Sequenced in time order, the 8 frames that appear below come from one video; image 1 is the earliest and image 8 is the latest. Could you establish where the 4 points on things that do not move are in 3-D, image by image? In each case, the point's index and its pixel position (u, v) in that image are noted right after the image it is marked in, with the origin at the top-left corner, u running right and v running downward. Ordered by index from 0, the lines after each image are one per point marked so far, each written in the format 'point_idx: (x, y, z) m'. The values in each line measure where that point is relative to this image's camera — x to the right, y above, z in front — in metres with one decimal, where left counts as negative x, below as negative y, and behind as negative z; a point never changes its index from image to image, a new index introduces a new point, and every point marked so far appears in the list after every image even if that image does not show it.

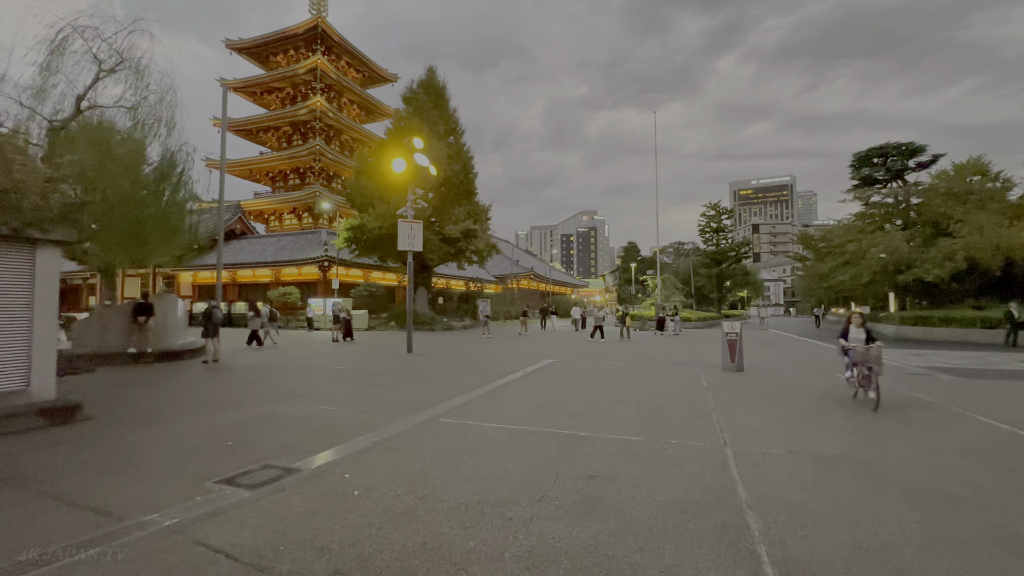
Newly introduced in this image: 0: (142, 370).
0: (-7.9, -1.8, +9.6) m
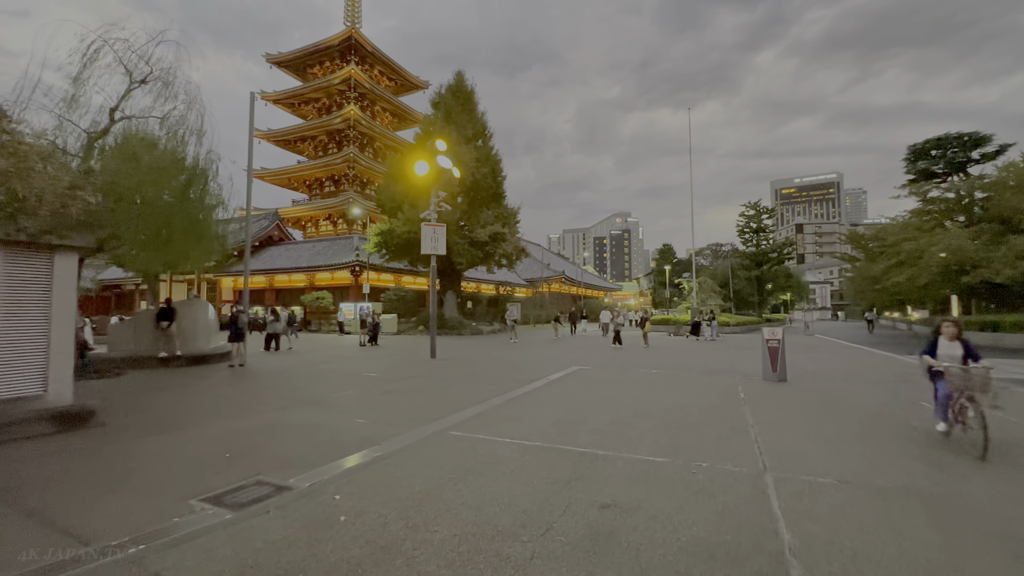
0: (-7.4, -1.9, +9.7) m
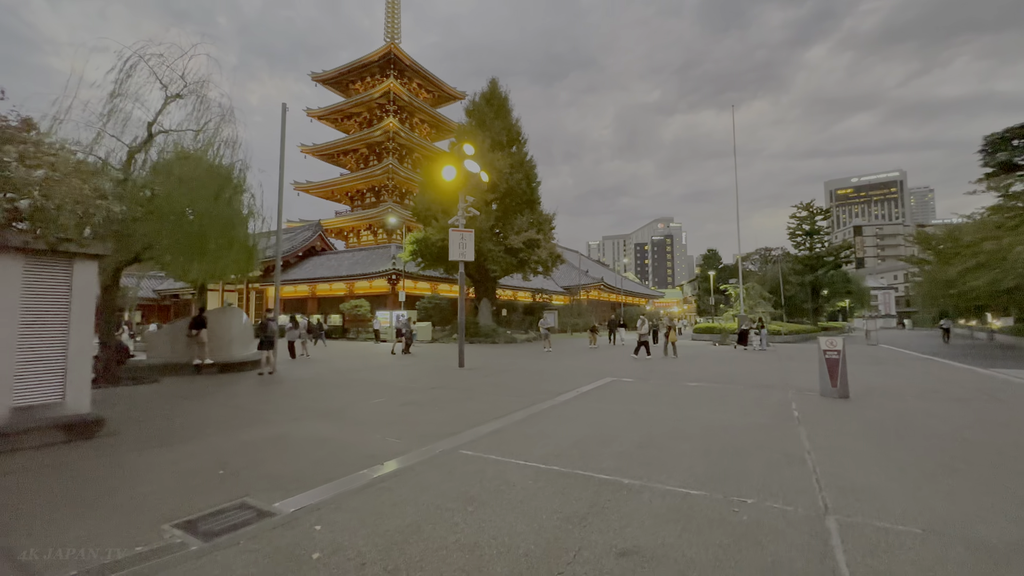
0: (-6.8, -2.0, +9.8) m
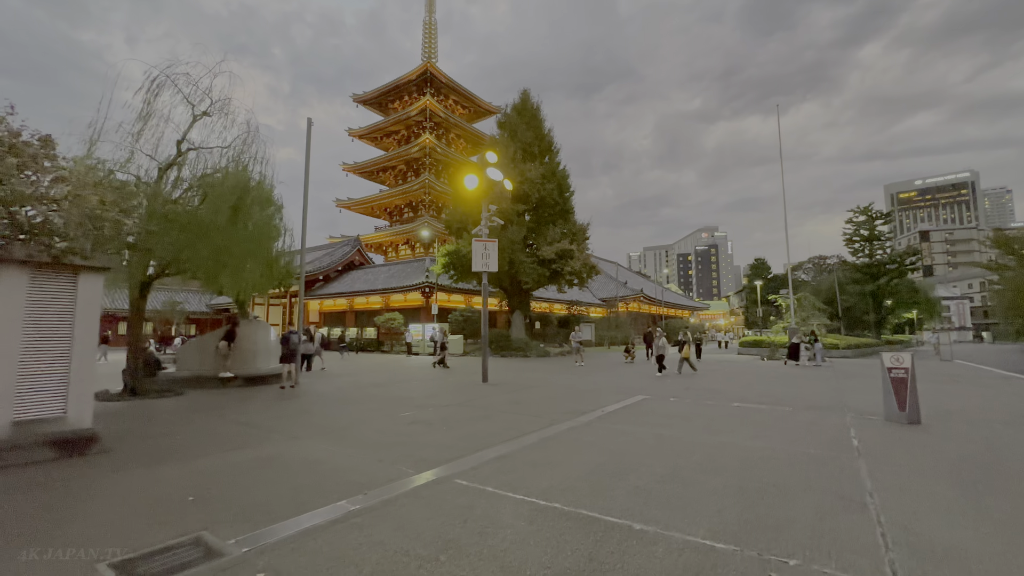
0: (-6.4, -2.3, +9.8) m
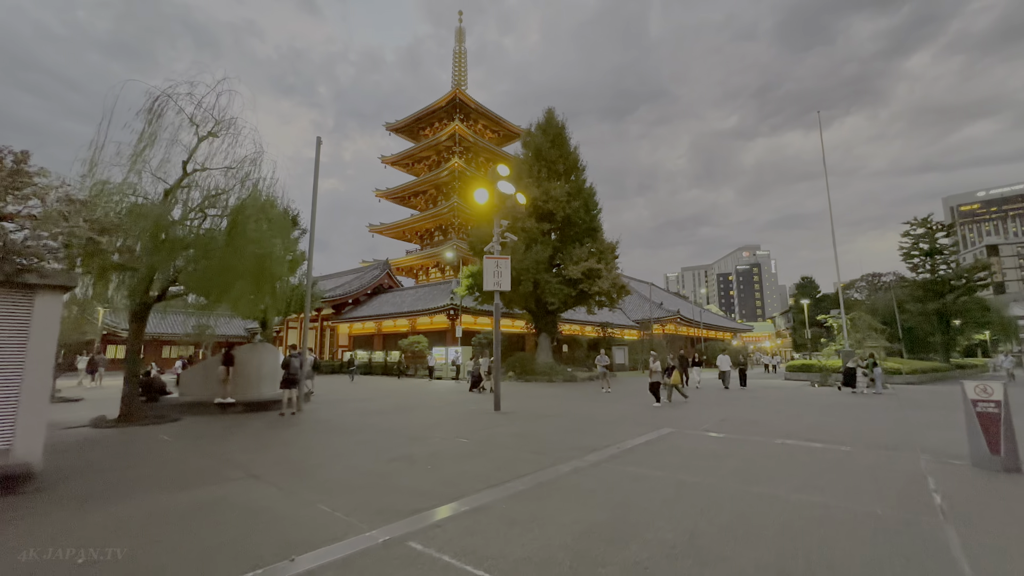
0: (-6.1, -2.8, +9.4) m
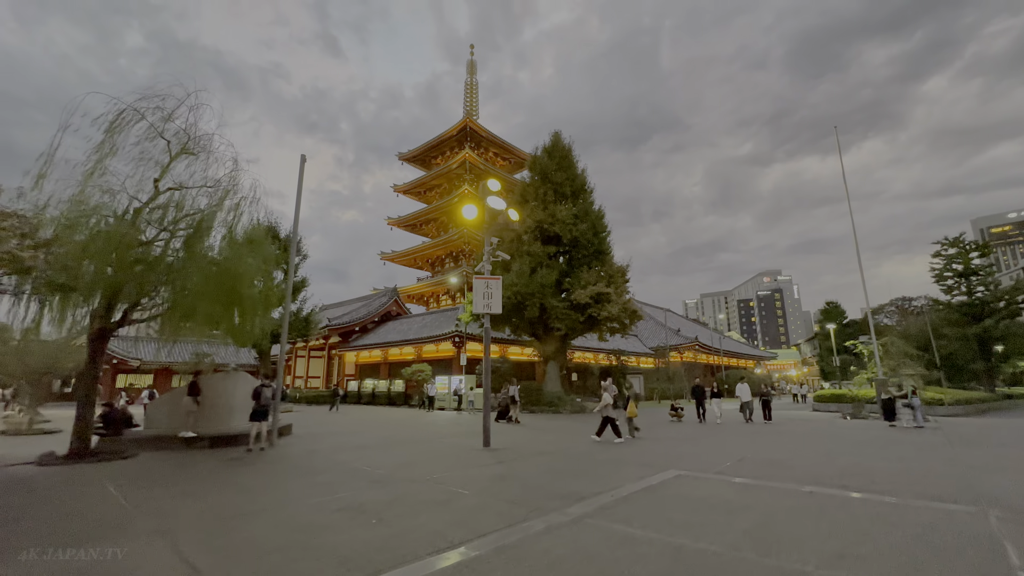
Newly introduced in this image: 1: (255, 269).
0: (-6.4, -3.2, +8.5) m
1: (-6.4, +0.5, +11.3) m
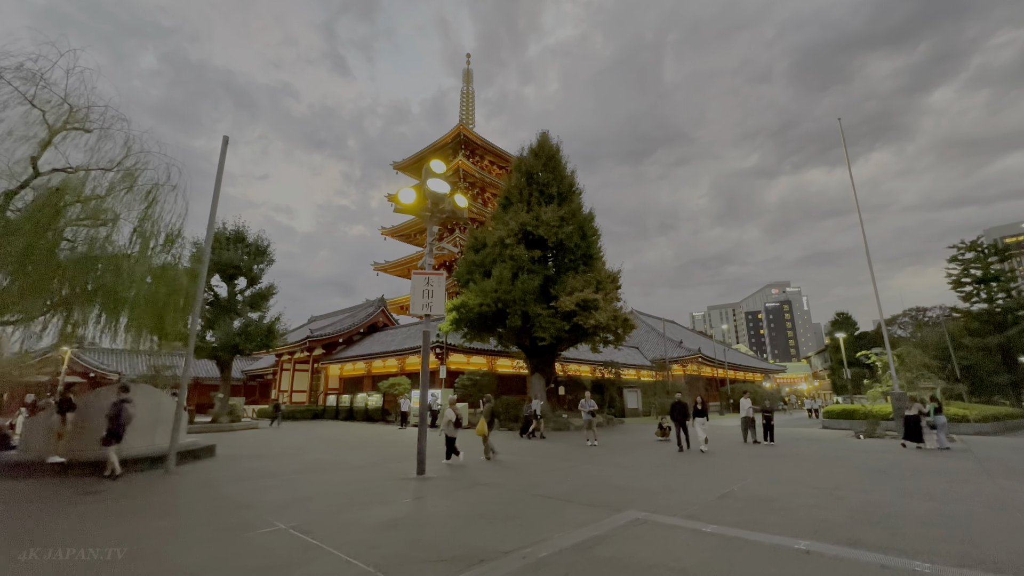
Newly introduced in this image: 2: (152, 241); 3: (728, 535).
0: (-7.5, -3.1, +6.9) m
1: (-7.5, +0.5, +9.8) m
2: (-7.6, +1.1, +9.8) m
3: (+2.3, -2.6, +4.8) m
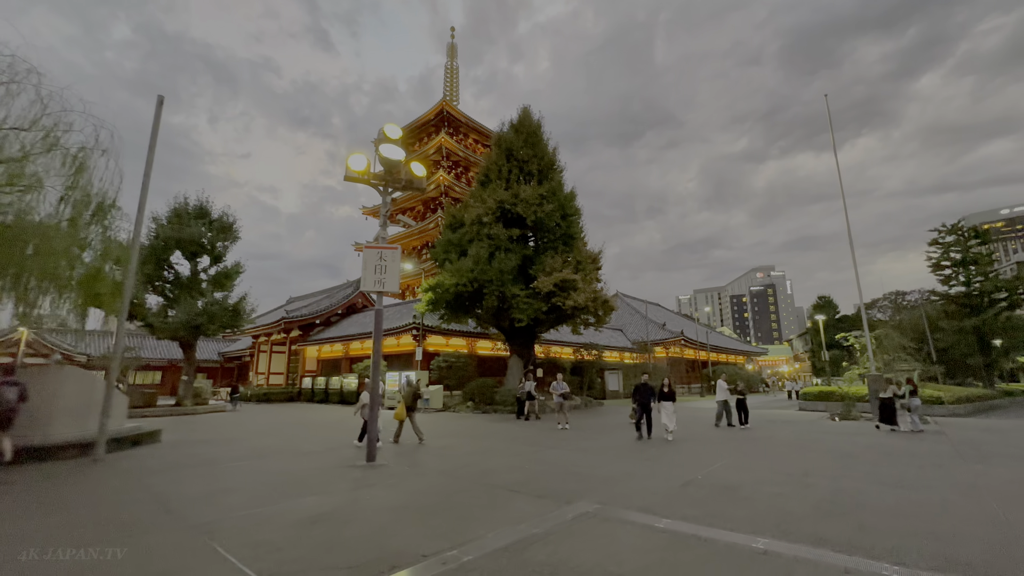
0: (-8.2, -2.7, +6.3) m
1: (-8.3, +1.0, +9.0) m
2: (-8.3, +1.6, +8.9) m
3: (+1.6, -2.3, +4.3) m
